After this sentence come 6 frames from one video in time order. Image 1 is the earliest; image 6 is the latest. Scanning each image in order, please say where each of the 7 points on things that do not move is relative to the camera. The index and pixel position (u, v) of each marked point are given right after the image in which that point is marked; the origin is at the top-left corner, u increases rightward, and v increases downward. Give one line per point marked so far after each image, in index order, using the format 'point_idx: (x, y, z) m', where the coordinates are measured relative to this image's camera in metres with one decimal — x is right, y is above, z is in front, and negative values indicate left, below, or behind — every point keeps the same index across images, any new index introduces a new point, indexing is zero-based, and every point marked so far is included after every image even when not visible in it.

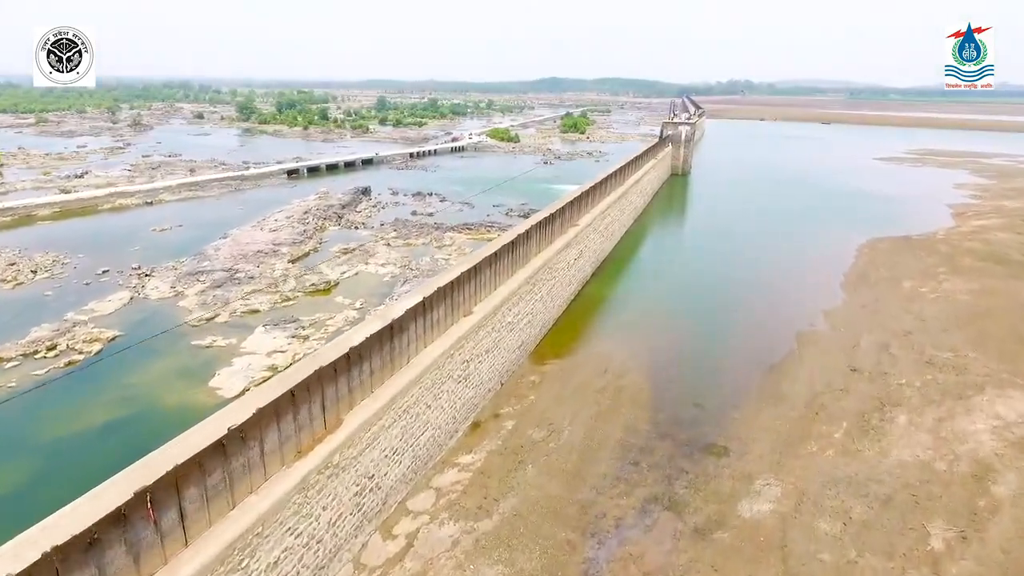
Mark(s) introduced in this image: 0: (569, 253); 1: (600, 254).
0: (+1.2, +0.8, +13.7) m
1: (+2.4, +1.0, +17.4) m
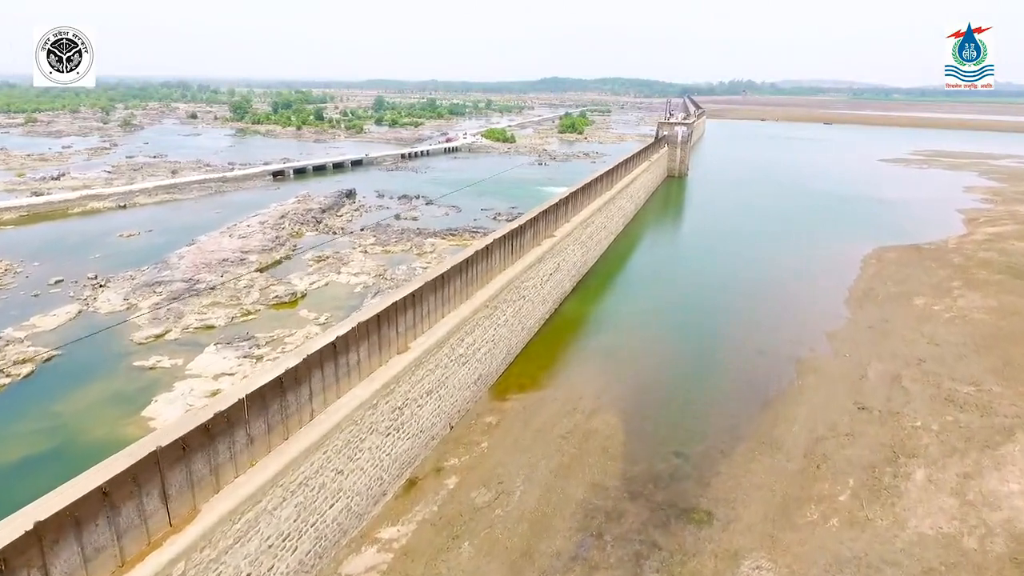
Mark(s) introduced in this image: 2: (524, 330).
0: (+0.6, +0.4, +12.3) m
1: (+1.8, +0.6, +16.0) m
2: (+0.2, -0.8, +11.5) m
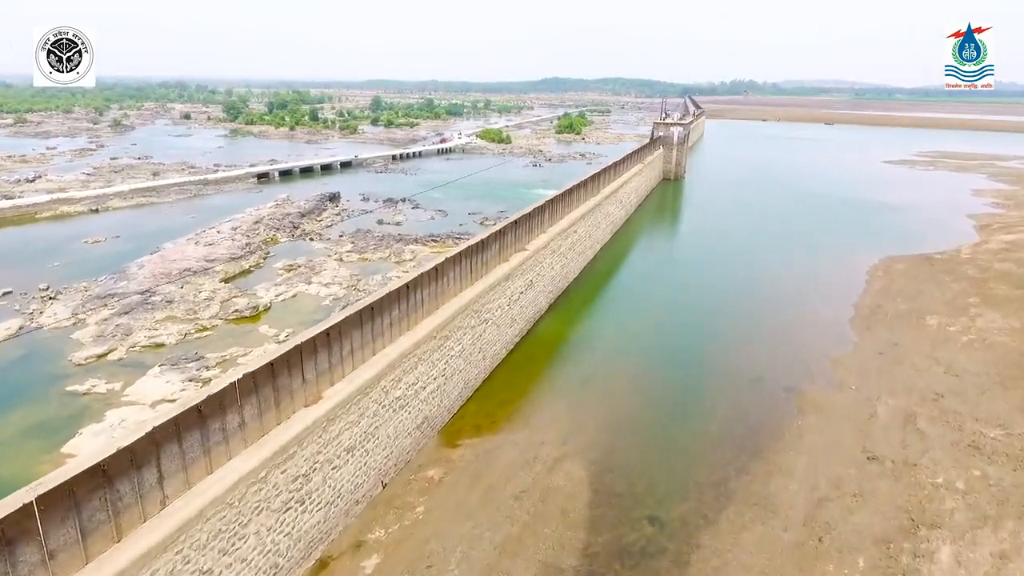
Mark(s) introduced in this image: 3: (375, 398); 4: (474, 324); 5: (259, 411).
0: (-0.1, 0.0, +11.0) m
1: (+1.2, +0.2, +14.6) m
2: (-0.4, -1.1, +10.1) m
3: (-1.5, -1.2, +6.9) m
4: (-0.6, -0.6, +9.5) m
5: (-2.2, -1.1, +5.5) m
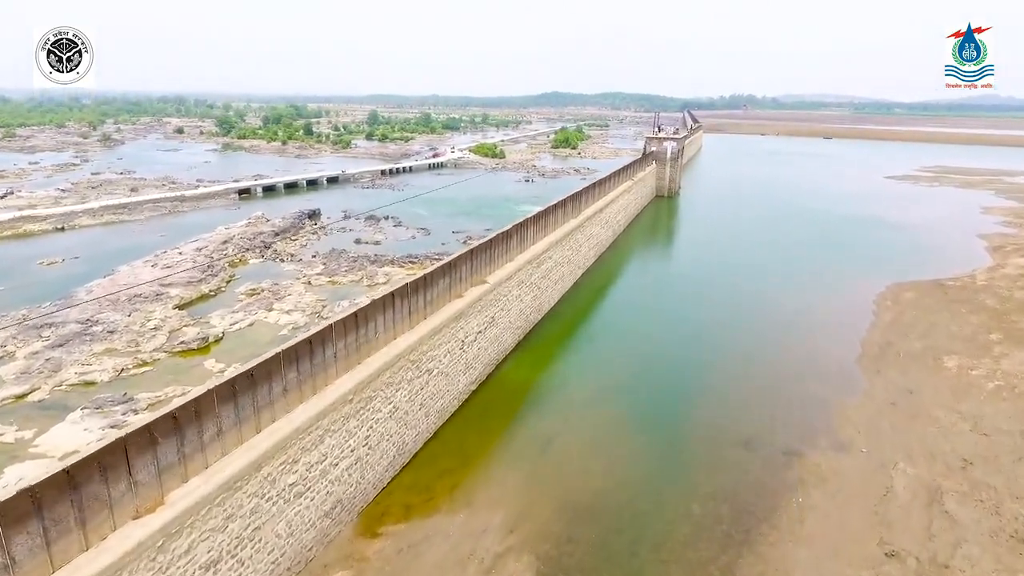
0: (-0.8, -0.6, +9.4) m
1: (+0.5, -0.5, +13.1) m
2: (-1.1, -1.7, +8.6) m
3: (-2.2, -1.7, +5.4) m
4: (-1.3, -1.1, +8.0) m
5: (-2.9, -1.6, +3.9) m
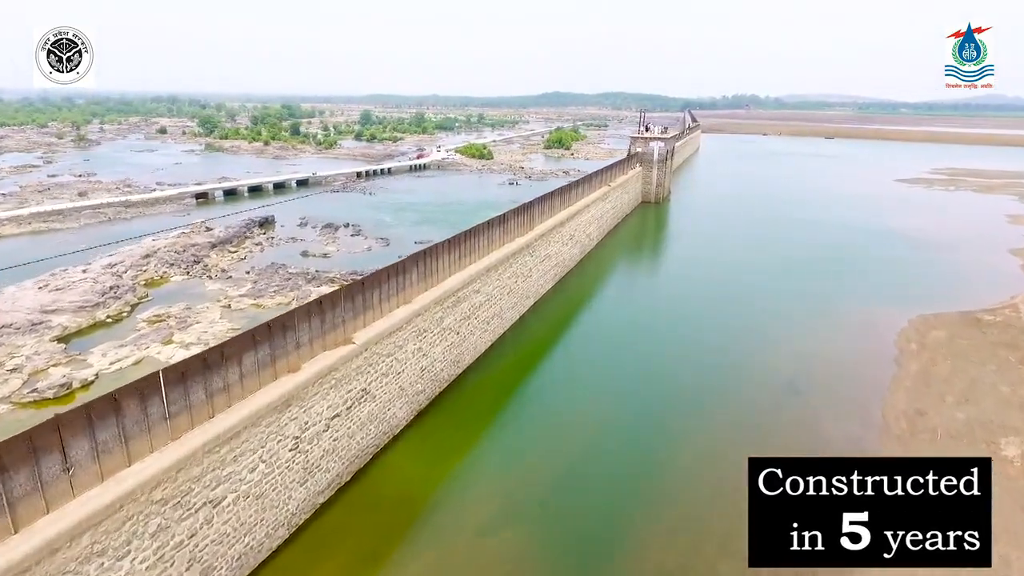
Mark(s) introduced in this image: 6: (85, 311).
0: (-2.2, -1.3, +6.3) m
1: (-1.0, -1.2, +10.0) m
2: (-2.6, -2.4, +5.5) m
3: (-3.7, -2.5, +2.3) m
4: (-2.7, -1.9, +4.9) m
5: (-4.4, -2.3, +0.8) m
6: (-11.7, -0.6, +17.2) m
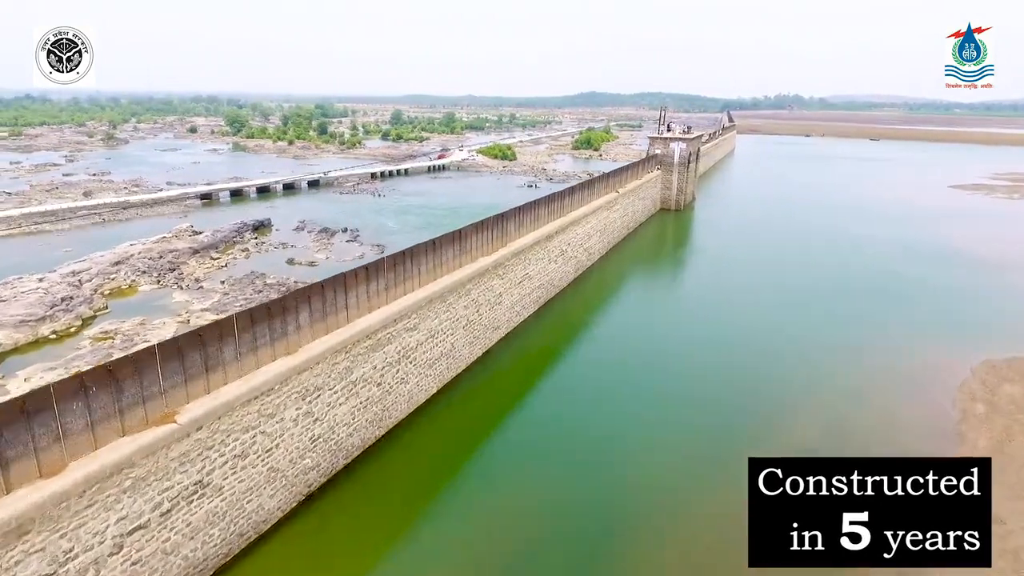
0: (-3.2, -1.7, +4.3) m
1: (-1.8, -1.7, +7.8) m
2: (-3.6, -2.9, +3.4) m
3: (-4.9, -2.9, +0.3) m
4: (-3.8, -2.3, +2.9) m
5: (-5.7, -2.7, -1.1) m
6: (-12.1, -0.9, +15.6) m
